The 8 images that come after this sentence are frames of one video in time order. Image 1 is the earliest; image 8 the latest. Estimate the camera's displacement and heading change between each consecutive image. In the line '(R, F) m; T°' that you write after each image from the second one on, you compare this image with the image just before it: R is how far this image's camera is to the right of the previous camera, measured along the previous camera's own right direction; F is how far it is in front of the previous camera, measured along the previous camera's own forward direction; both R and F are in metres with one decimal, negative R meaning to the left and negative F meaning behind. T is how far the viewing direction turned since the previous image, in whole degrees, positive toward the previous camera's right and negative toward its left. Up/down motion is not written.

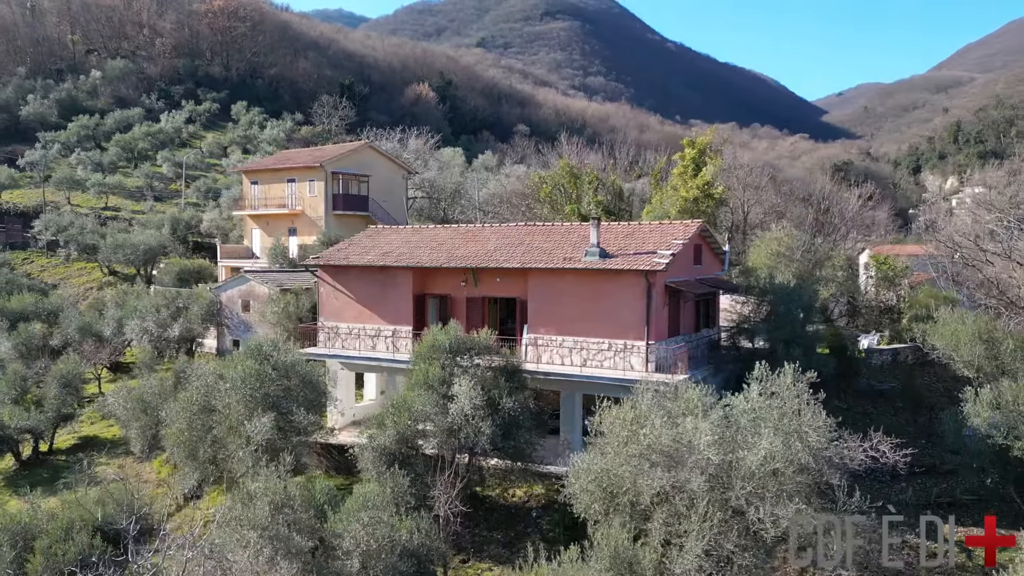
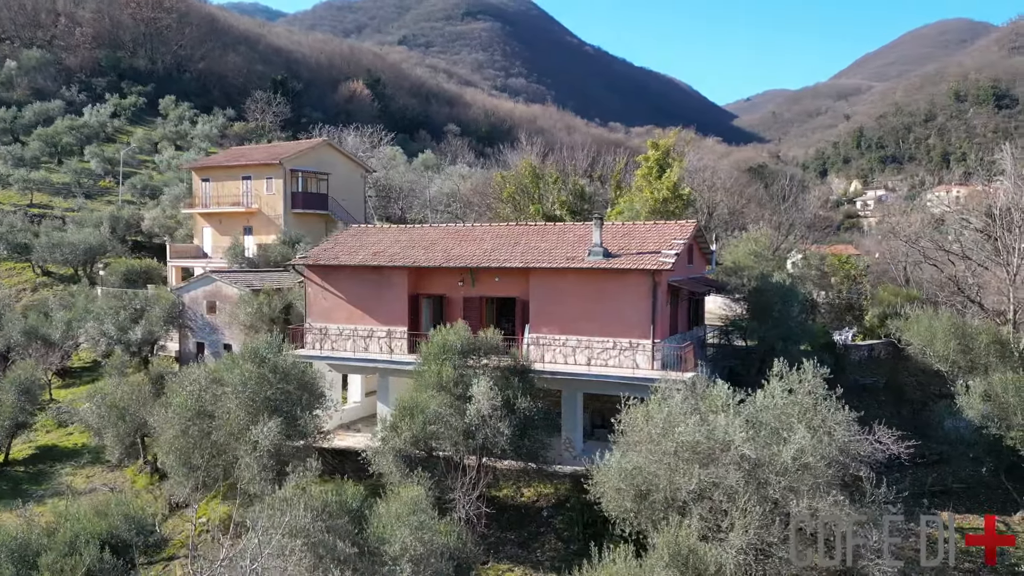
(-1.6, +0.1) m; +5°
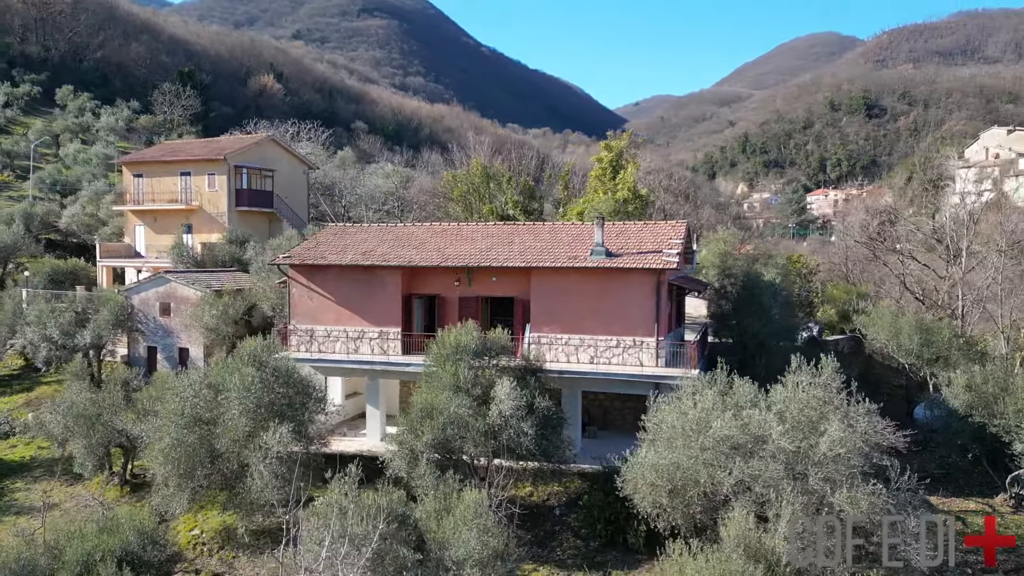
(-2.0, +0.2) m; +7°
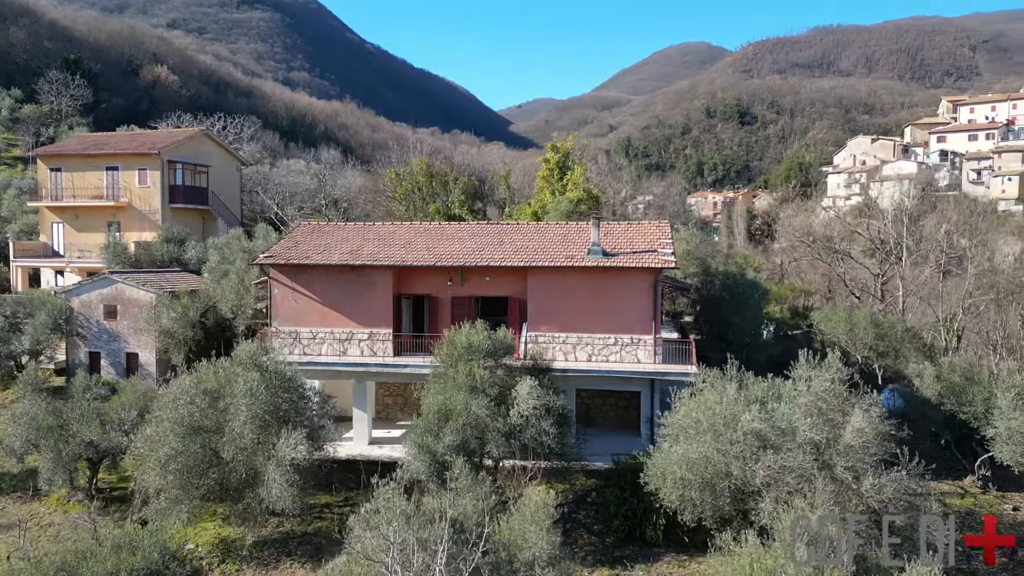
(-2.2, +0.2) m; +8°
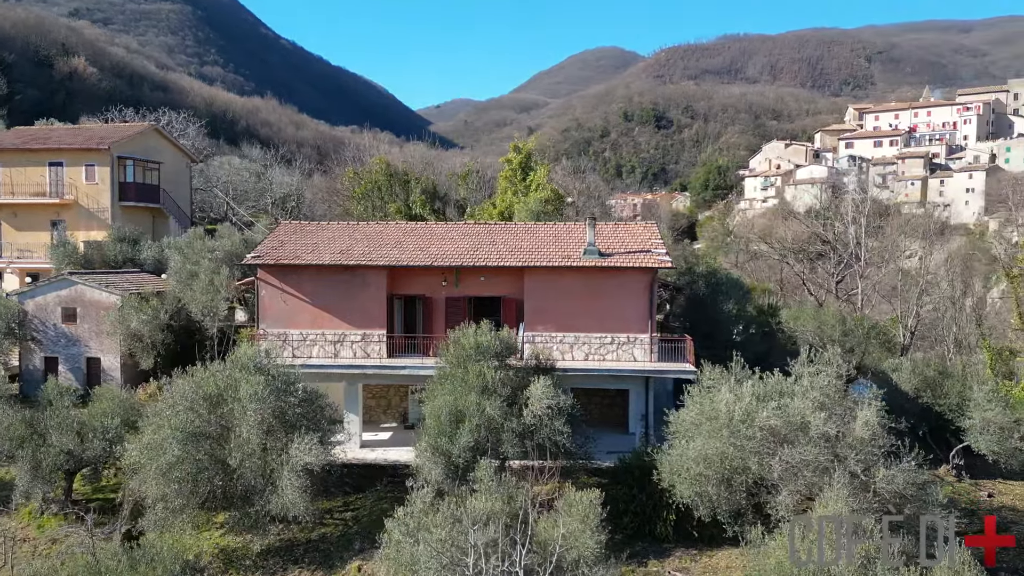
(-1.5, +0.1) m; +5°
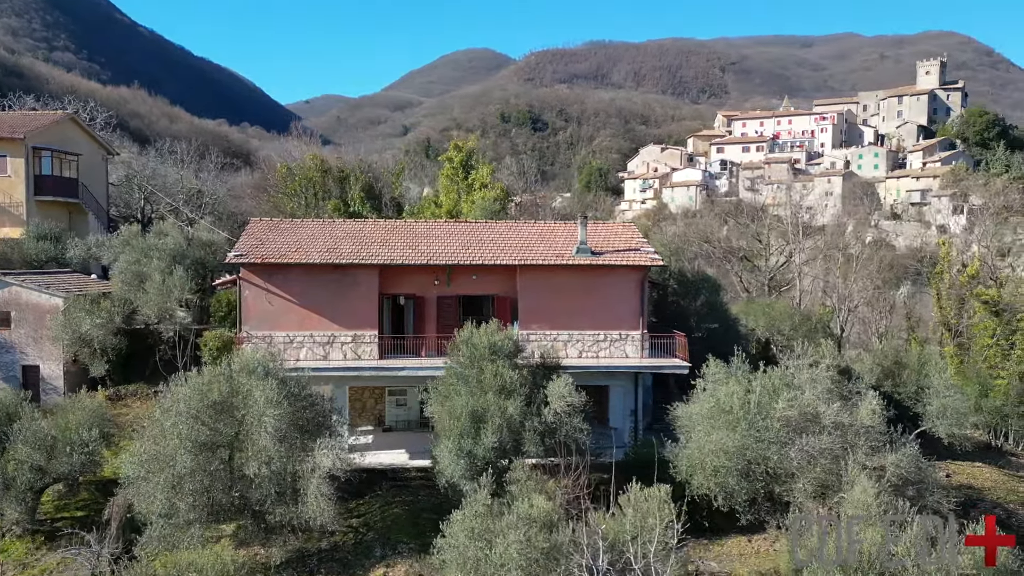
(-2.3, +0.2) m; +8°
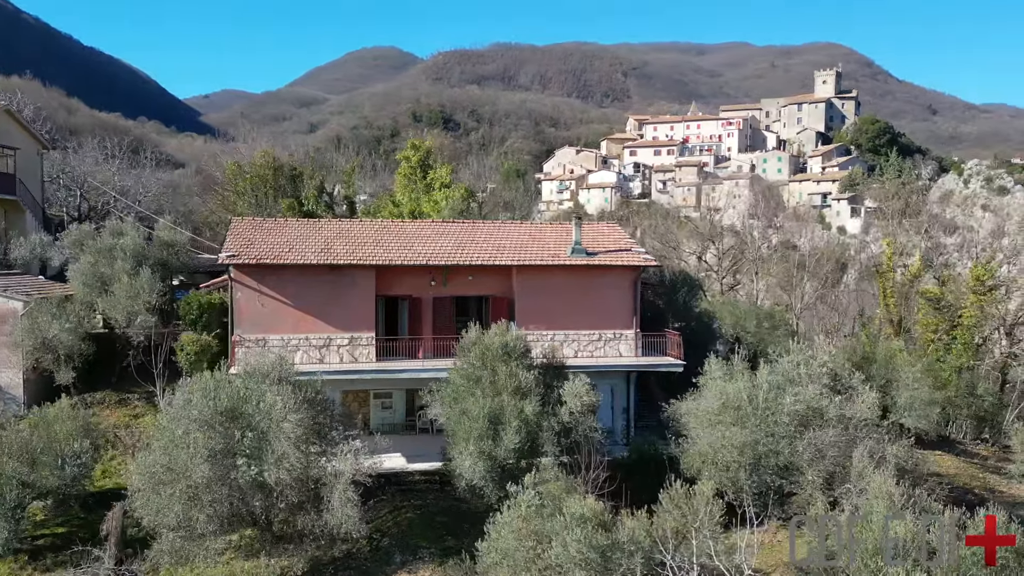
(-1.7, +0.1) m; +6°
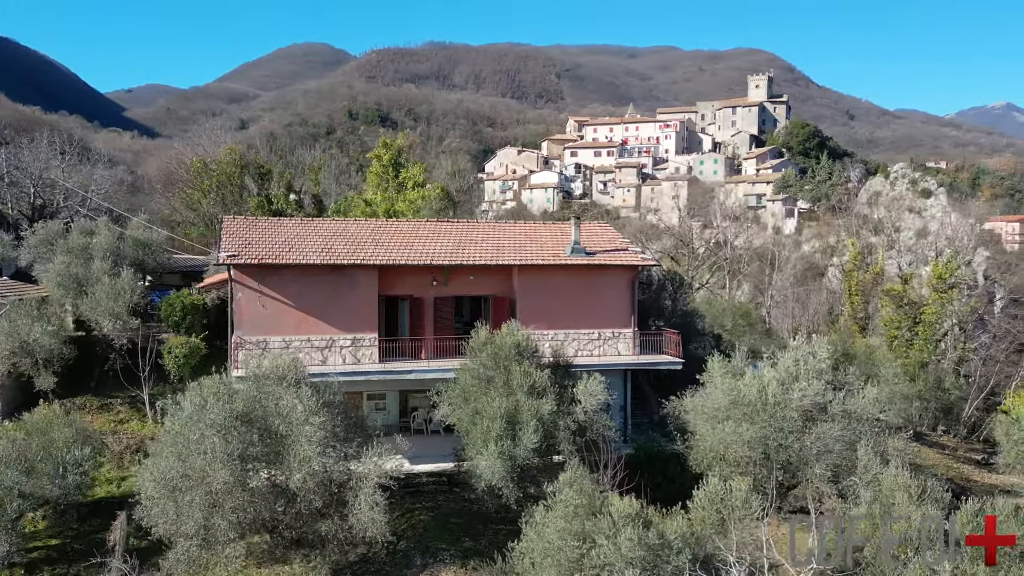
(-1.3, +0.1) m; +4°
